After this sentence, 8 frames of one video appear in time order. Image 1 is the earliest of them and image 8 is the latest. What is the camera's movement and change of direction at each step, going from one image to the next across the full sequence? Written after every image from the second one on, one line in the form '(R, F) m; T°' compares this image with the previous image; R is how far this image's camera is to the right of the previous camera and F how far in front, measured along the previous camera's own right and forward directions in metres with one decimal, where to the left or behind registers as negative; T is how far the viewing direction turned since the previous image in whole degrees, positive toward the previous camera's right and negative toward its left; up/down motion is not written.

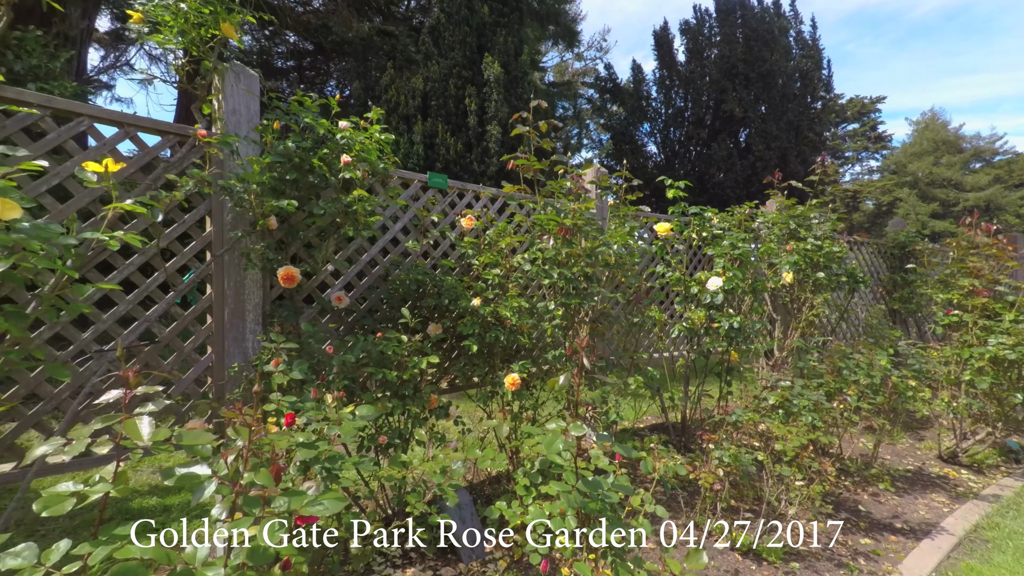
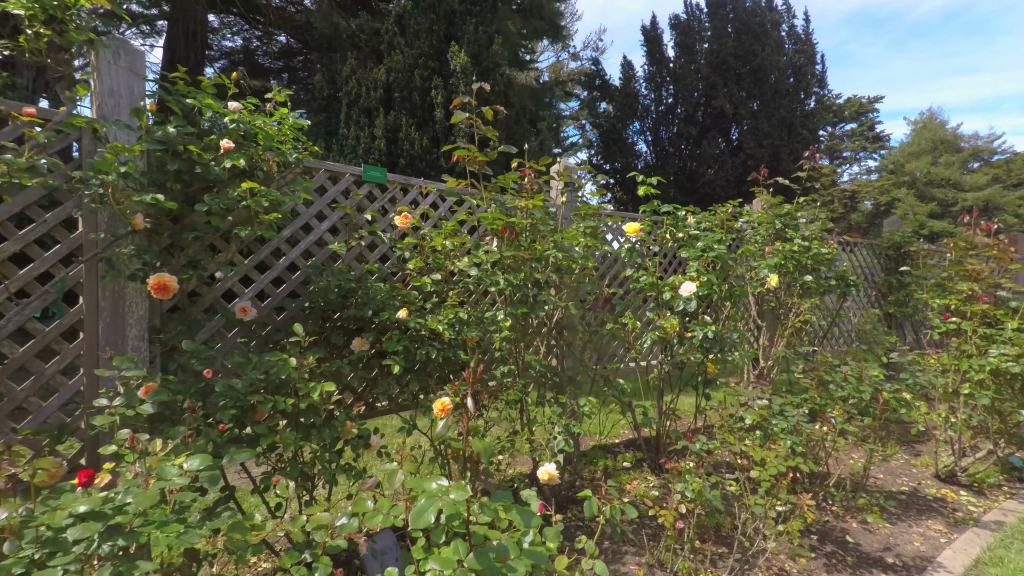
(+0.2, +0.2) m; 0°
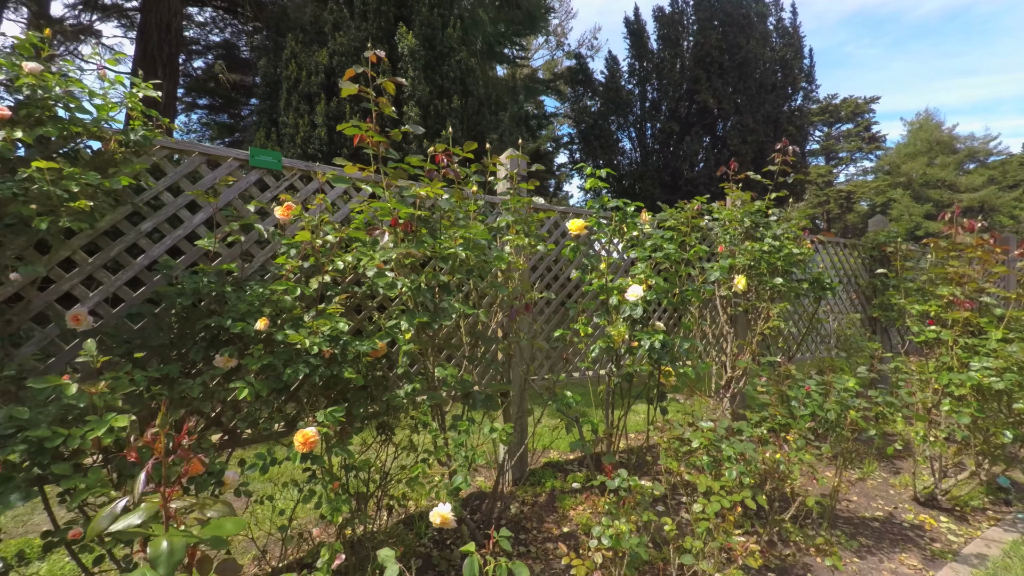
(+0.3, +0.3) m; 0°
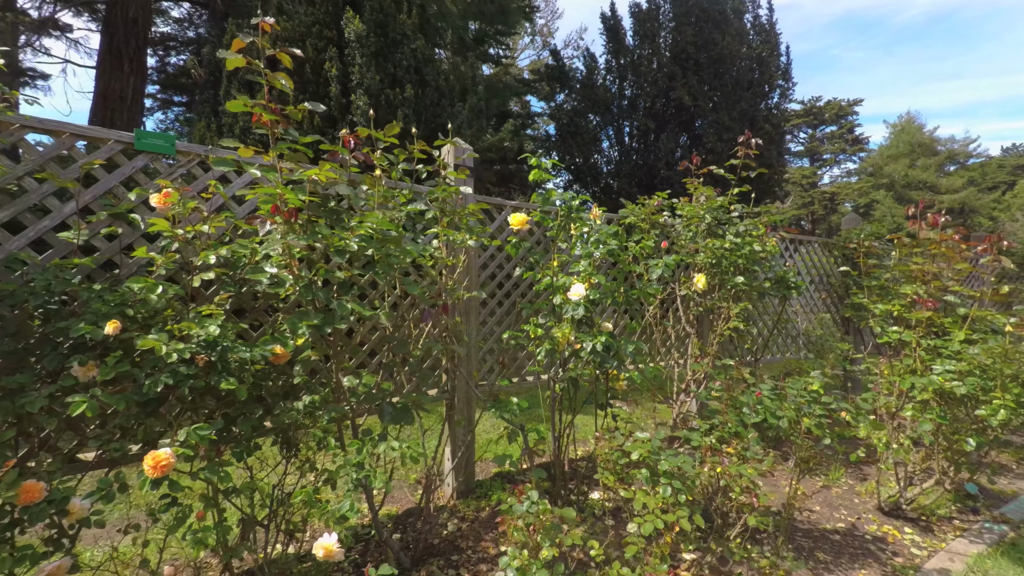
(+0.2, +0.2) m; +1°
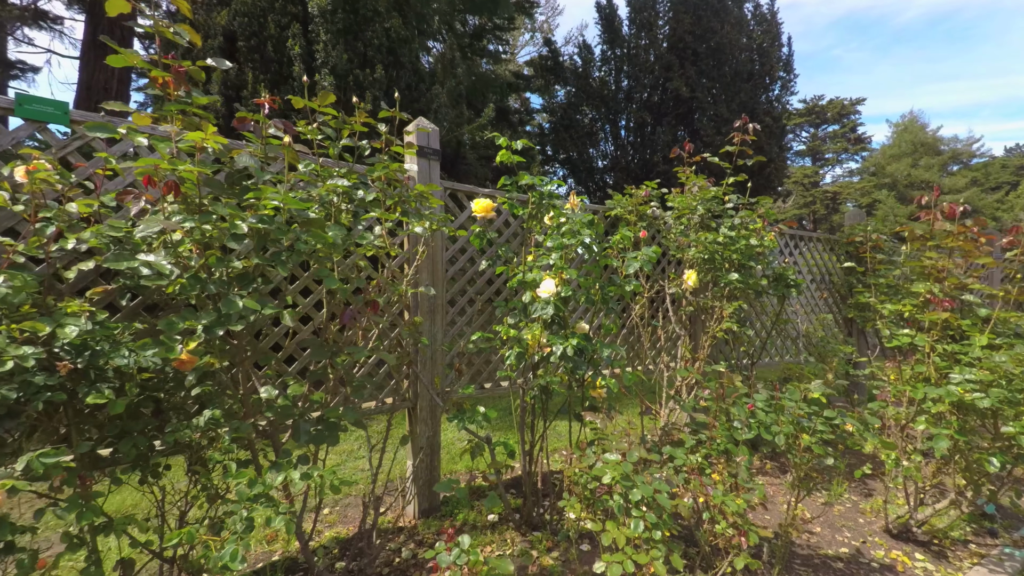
(+0.1, +0.2) m; 0°
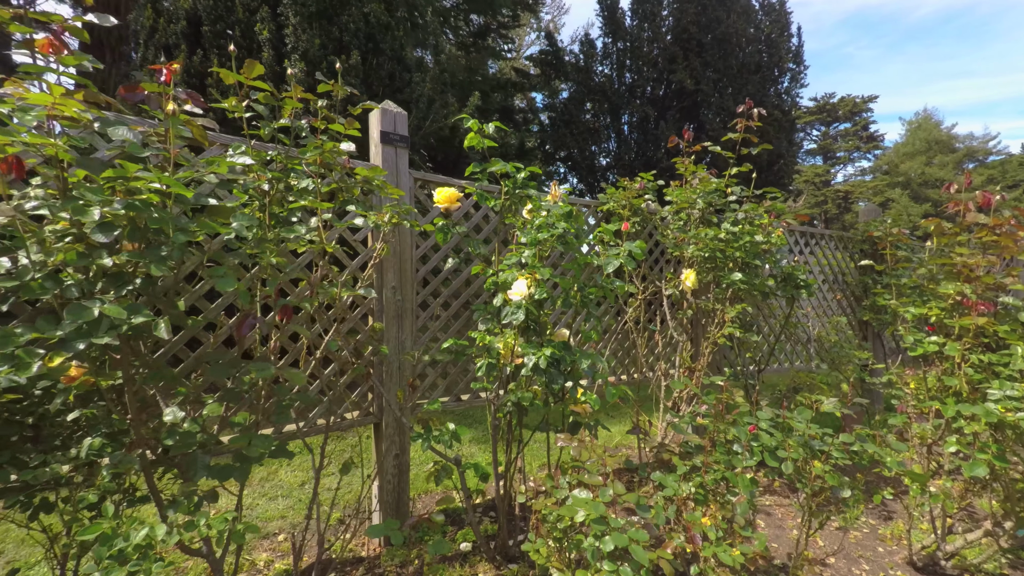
(+0.1, +0.2) m; -1°
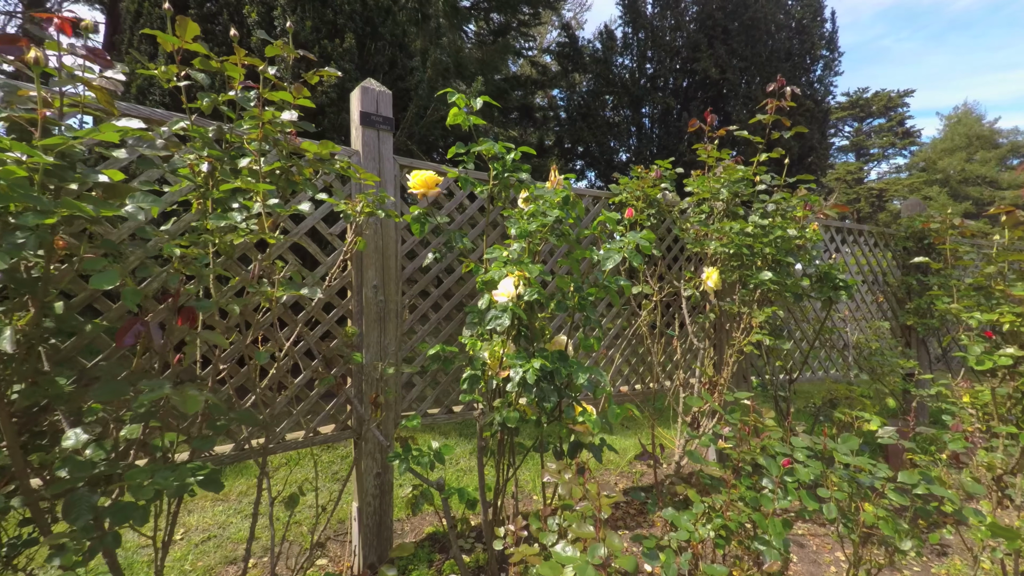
(+0.1, +0.2) m; -3°
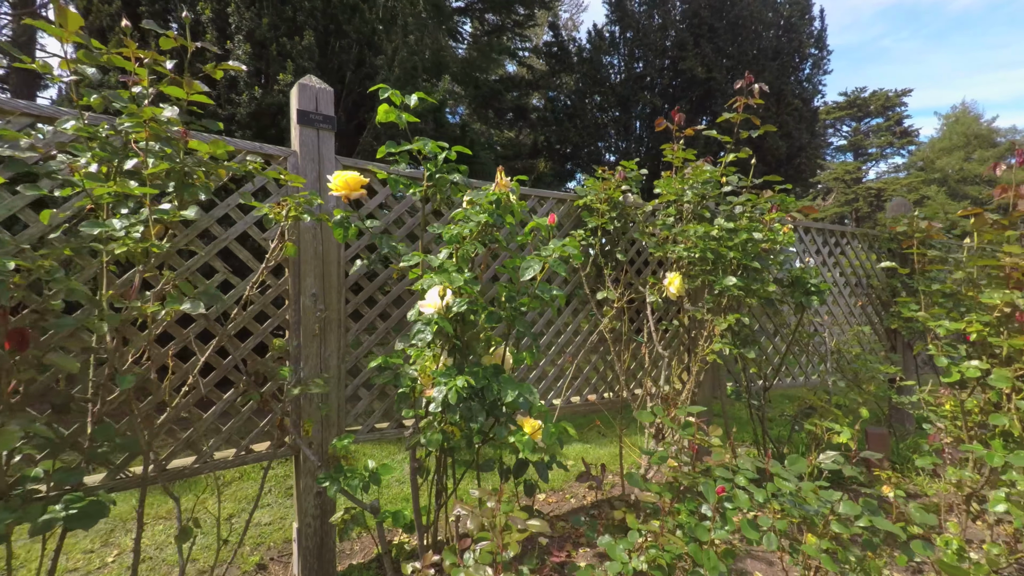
(+0.2, +0.1) m; 0°
